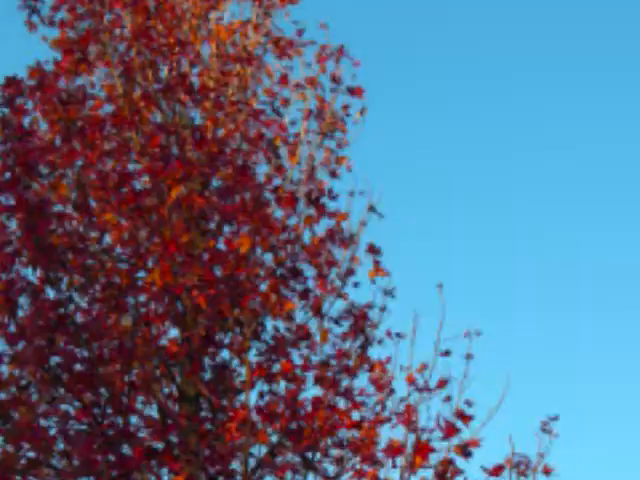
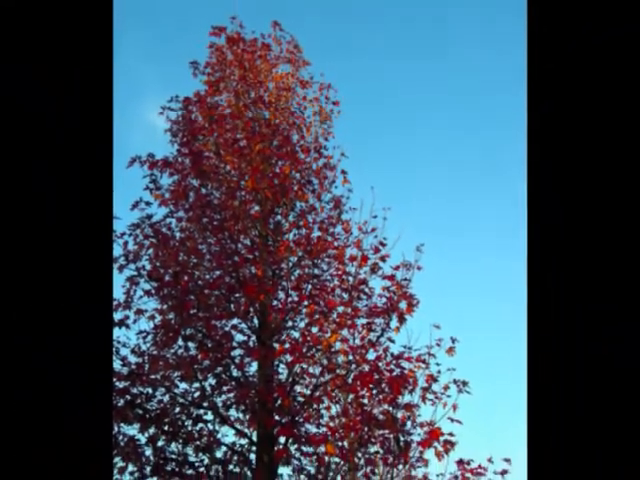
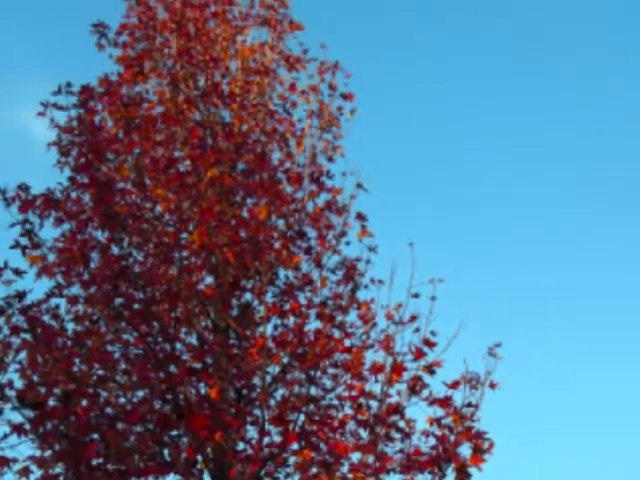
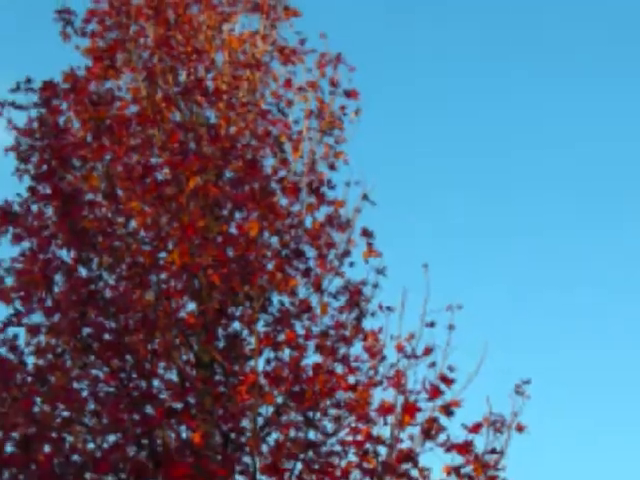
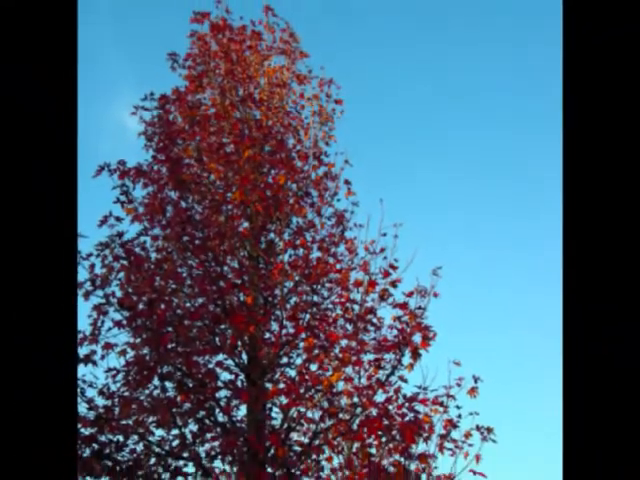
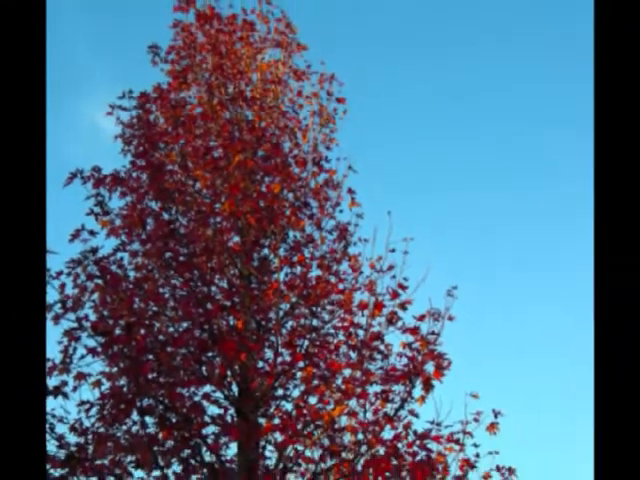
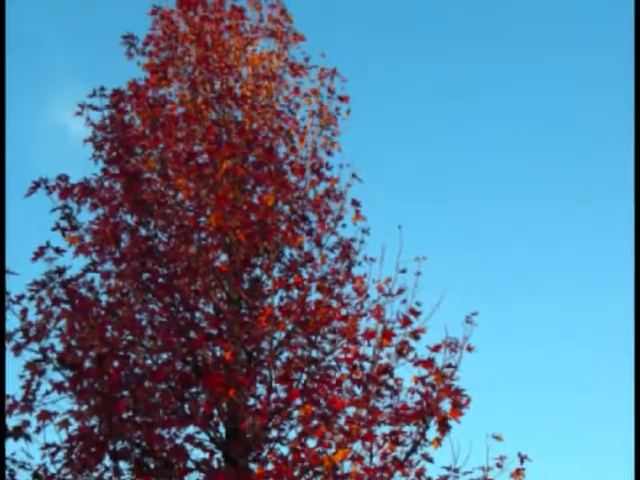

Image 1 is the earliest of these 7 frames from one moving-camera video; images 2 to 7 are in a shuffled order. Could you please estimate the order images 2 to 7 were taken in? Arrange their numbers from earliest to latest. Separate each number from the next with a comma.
4, 3, 7, 6, 5, 2
